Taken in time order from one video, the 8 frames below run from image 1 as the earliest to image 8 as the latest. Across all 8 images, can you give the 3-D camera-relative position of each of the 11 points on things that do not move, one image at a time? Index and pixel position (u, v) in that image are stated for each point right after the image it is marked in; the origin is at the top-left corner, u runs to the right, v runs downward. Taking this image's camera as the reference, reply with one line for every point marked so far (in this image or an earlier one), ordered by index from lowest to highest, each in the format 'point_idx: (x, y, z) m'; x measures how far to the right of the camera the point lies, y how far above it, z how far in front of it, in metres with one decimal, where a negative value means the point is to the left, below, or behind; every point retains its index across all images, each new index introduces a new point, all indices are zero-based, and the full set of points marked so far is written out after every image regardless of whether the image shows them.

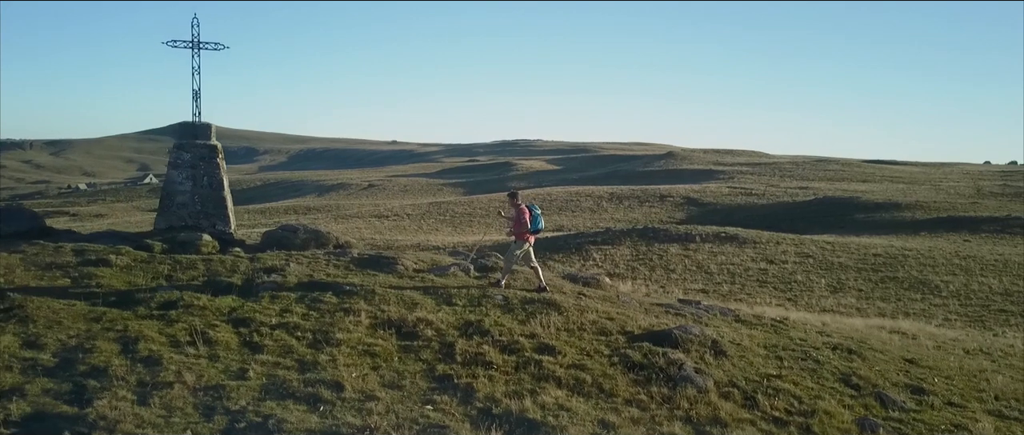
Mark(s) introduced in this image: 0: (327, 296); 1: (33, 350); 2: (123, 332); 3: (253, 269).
0: (-2.4, -1.0, +10.8) m
1: (-4.9, -1.4, +8.3) m
2: (-4.2, -1.3, +8.9) m
3: (-3.7, -0.7, +11.6) m
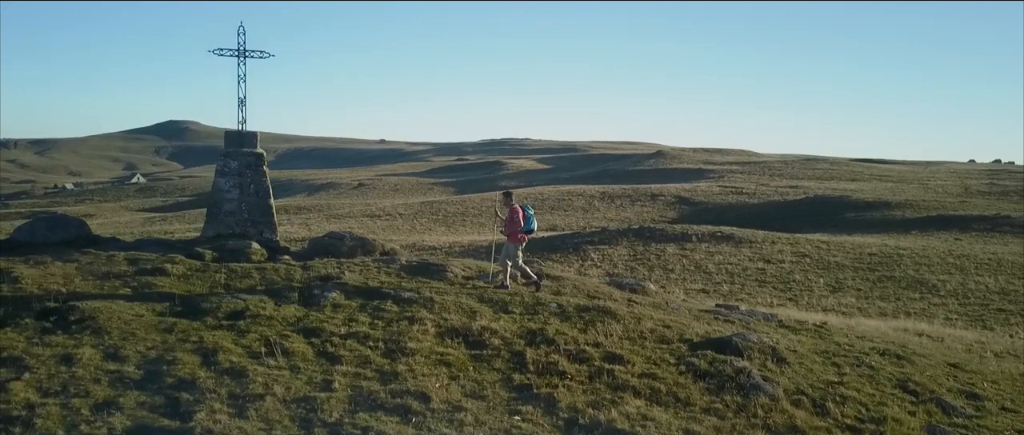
0: (-1.7, -1.2, +10.9) m
1: (-4.0, -1.5, +8.3) m
2: (-3.4, -1.4, +9.0) m
3: (-2.9, -0.9, +11.7) m
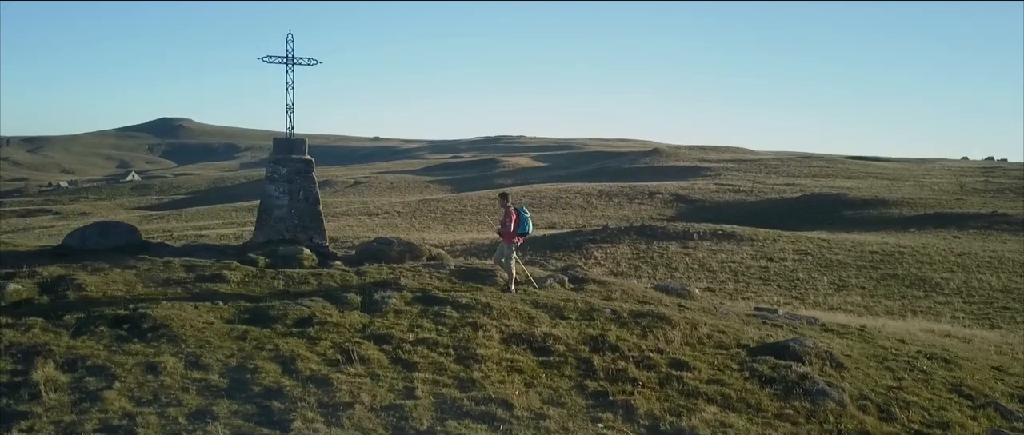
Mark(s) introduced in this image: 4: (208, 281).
0: (-0.9, -1.3, +11.0) m
1: (-3.2, -1.6, +8.5) m
2: (-2.6, -1.5, +9.1) m
3: (-2.1, -1.0, +11.8) m
4: (-4.3, -0.9, +11.5) m
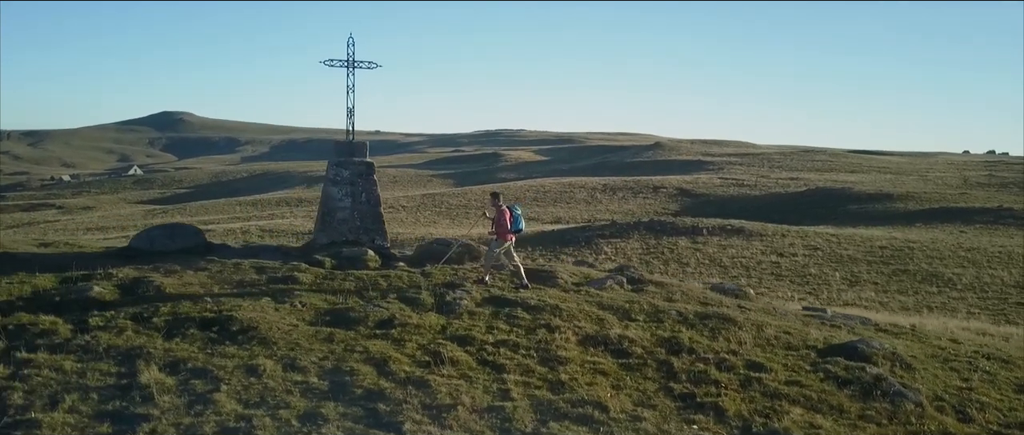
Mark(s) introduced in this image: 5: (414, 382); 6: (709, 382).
0: (+0.1, -1.3, +11.2) m
1: (-2.3, -1.7, +8.7) m
2: (-1.7, -1.6, +9.3) m
3: (-1.1, -1.0, +12.0) m
4: (-3.3, -0.9, +11.7) m
5: (-1.0, -1.7, +8.6) m
6: (+2.3, -1.9, +9.3) m
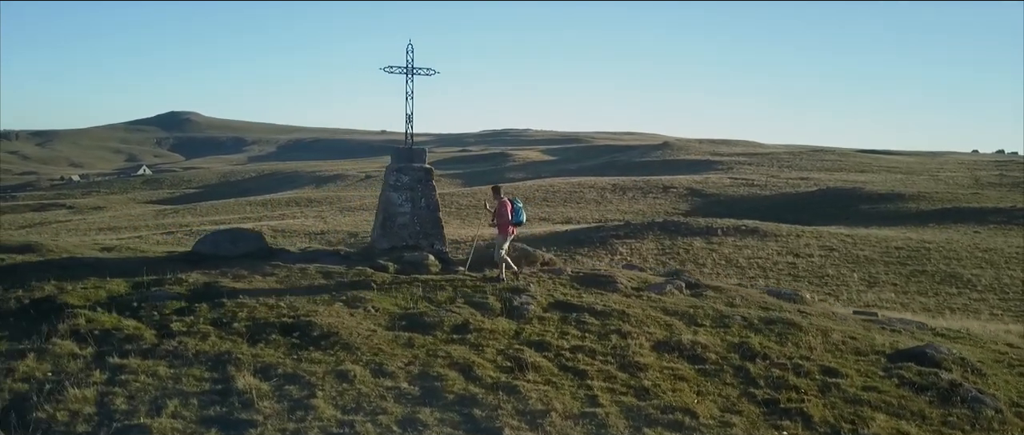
0: (+1.1, -1.4, +11.3) m
1: (-1.3, -1.7, +8.8) m
2: (-0.7, -1.6, +9.4) m
3: (-0.2, -1.1, +12.1) m
4: (-2.3, -1.0, +11.8) m
5: (-0.1, -1.8, +8.7) m
6: (+3.2, -2.0, +9.4) m
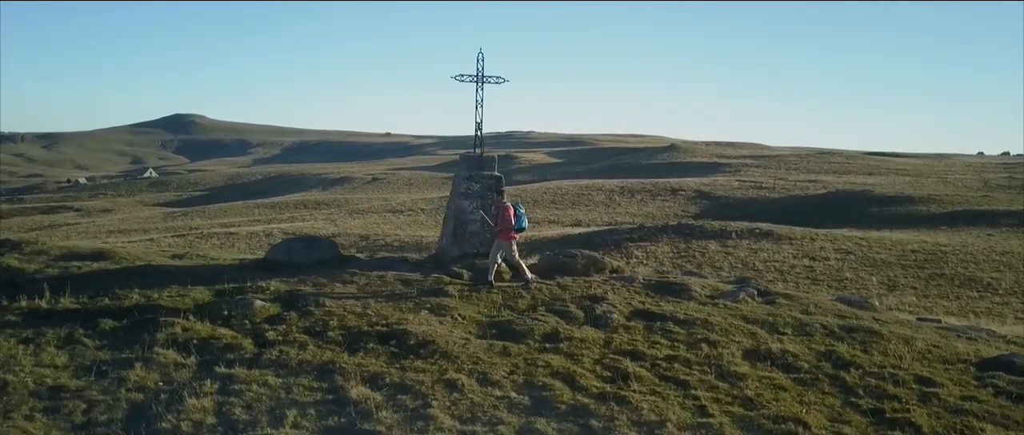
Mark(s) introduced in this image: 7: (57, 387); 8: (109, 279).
0: (+2.2, -1.5, +11.3) m
1: (-0.2, -1.9, +8.8) m
2: (+0.4, -1.8, +9.5) m
3: (+1.0, -1.2, +12.1) m
4: (-1.2, -1.1, +11.9) m
5: (+1.1, -1.9, +8.7) m
6: (+4.4, -2.1, +9.4) m
7: (-4.8, -1.8, +8.6) m
8: (-6.1, -0.9, +12.3) m
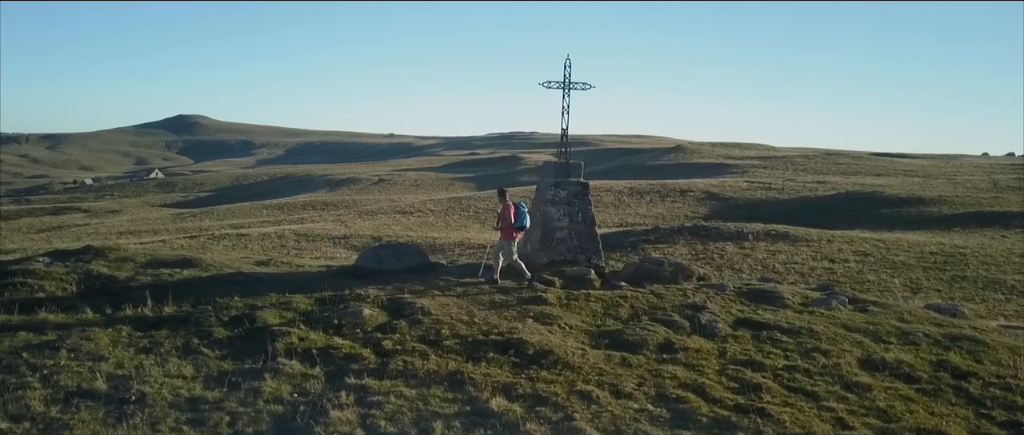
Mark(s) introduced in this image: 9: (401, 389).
0: (+3.7, -1.6, +11.3) m
1: (+1.3, -2.0, +8.8) m
2: (+1.9, -1.9, +9.4) m
3: (+2.5, -1.3, +12.1) m
4: (+0.3, -1.3, +11.8) m
5: (+2.5, -2.1, +8.7) m
6: (+5.8, -2.2, +9.3) m
7: (-3.3, -1.9, +8.5) m
8: (-4.6, -1.0, +12.3) m
9: (-1.2, -1.9, +8.8) m
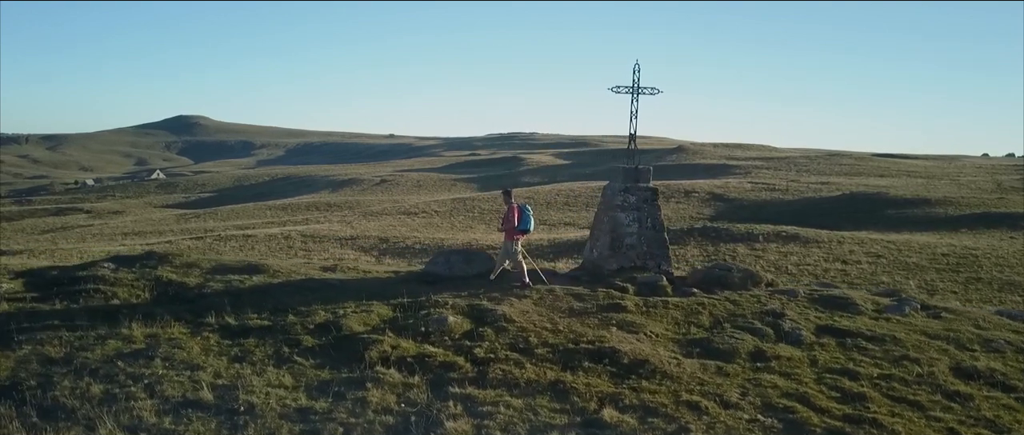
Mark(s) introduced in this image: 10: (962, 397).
0: (+4.9, -1.7, +11.2) m
1: (+2.4, -2.1, +8.7) m
2: (+3.1, -2.0, +9.3) m
3: (+3.6, -1.4, +12.0) m
4: (+1.5, -1.4, +11.8) m
5: (+3.7, -2.1, +8.6) m
6: (+7.0, -2.3, +9.3) m
7: (-2.2, -2.0, +8.5) m
8: (-3.5, -1.1, +12.2) m
9: (-0.1, -2.0, +8.8) m
10: (+5.2, -2.1, +9.5) m
